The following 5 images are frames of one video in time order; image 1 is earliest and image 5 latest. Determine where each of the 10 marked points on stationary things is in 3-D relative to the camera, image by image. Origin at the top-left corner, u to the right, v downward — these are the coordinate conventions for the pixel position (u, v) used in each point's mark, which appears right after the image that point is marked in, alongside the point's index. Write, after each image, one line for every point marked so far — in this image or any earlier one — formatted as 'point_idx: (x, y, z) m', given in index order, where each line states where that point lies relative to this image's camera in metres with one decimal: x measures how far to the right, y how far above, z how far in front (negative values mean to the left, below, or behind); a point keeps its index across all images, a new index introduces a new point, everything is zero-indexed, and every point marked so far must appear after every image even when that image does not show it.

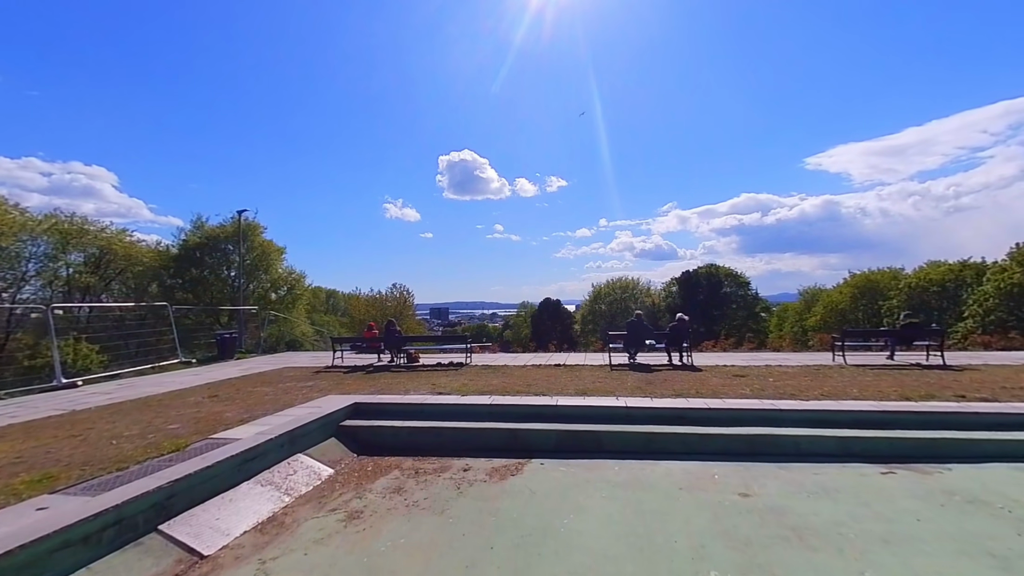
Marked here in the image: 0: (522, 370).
0: (+0.3, -2.5, +12.7) m
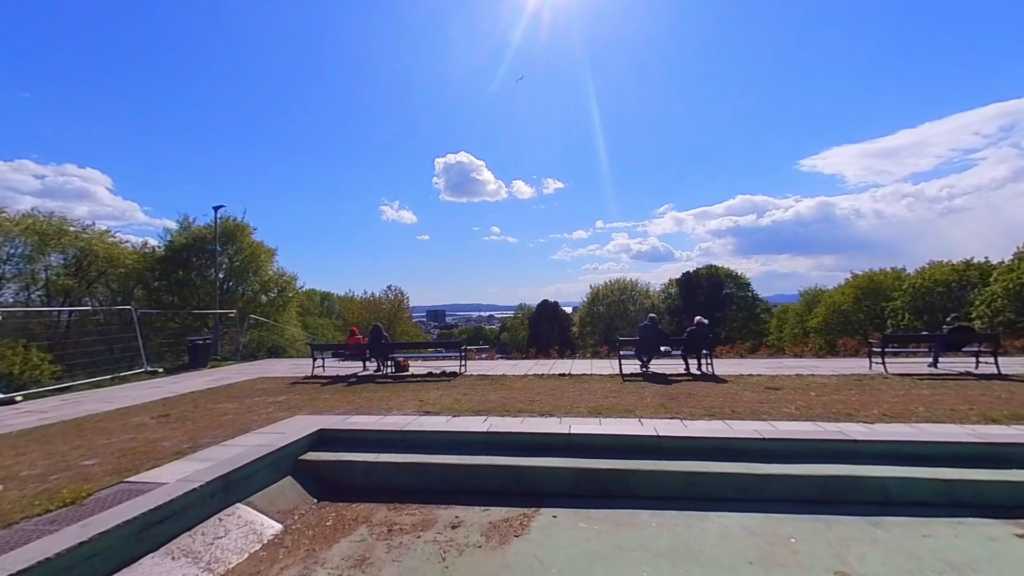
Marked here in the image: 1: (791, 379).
0: (+0.3, -2.5, +11.3) m
1: (+6.7, -2.3, +10.3) m
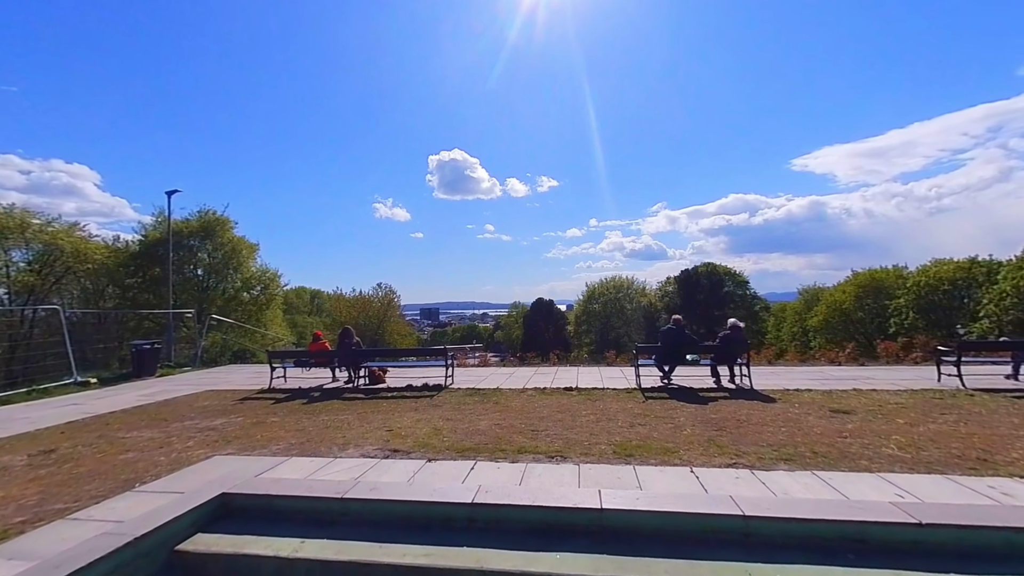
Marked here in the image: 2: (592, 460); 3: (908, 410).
0: (+0.2, -2.4, +9.2) m
1: (+6.7, -2.2, +8.3) m
2: (+1.0, -2.2, +5.5) m
3: (+6.9, -2.1, +7.4) m
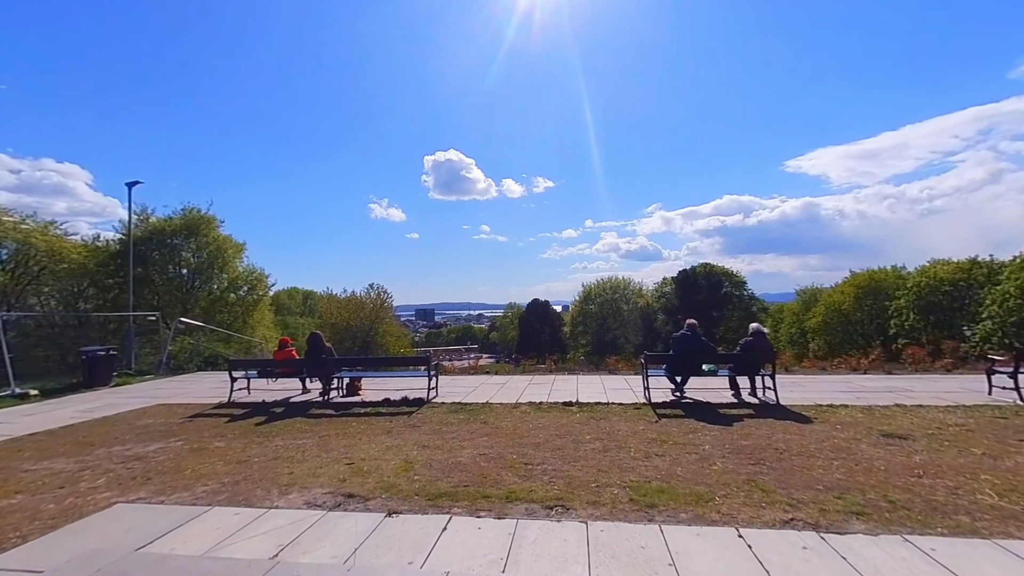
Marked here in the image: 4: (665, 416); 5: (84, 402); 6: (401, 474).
0: (0.0, -2.4, +7.9) m
1: (+6.5, -2.2, +7.1) m
2: (+0.9, -2.2, +4.2) m
3: (+6.7, -2.1, +6.2) m
4: (+2.8, -2.3, +7.7) m
5: (-10.9, -2.9, +10.8) m
6: (-1.4, -2.3, +5.3) m
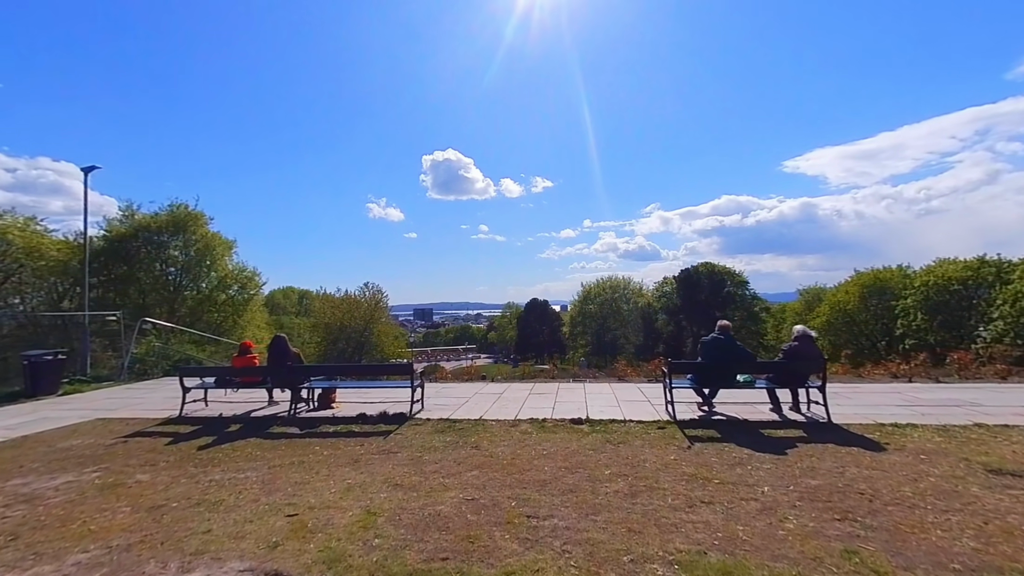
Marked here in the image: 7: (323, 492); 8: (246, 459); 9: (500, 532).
0: (0.0, -2.3, +6.4) m
1: (+6.5, -2.1, +5.6) m
2: (+0.9, -2.1, +2.7) m
3: (+6.7, -2.0, +4.8) m
4: (+2.8, -2.2, +6.3) m
5: (-10.9, -2.8, +9.3) m
6: (-1.4, -2.2, +3.9) m
7: (-2.1, -2.3, +4.9) m
8: (-3.9, -2.5, +6.3) m
9: (-0.1, -2.2, +3.9) m
